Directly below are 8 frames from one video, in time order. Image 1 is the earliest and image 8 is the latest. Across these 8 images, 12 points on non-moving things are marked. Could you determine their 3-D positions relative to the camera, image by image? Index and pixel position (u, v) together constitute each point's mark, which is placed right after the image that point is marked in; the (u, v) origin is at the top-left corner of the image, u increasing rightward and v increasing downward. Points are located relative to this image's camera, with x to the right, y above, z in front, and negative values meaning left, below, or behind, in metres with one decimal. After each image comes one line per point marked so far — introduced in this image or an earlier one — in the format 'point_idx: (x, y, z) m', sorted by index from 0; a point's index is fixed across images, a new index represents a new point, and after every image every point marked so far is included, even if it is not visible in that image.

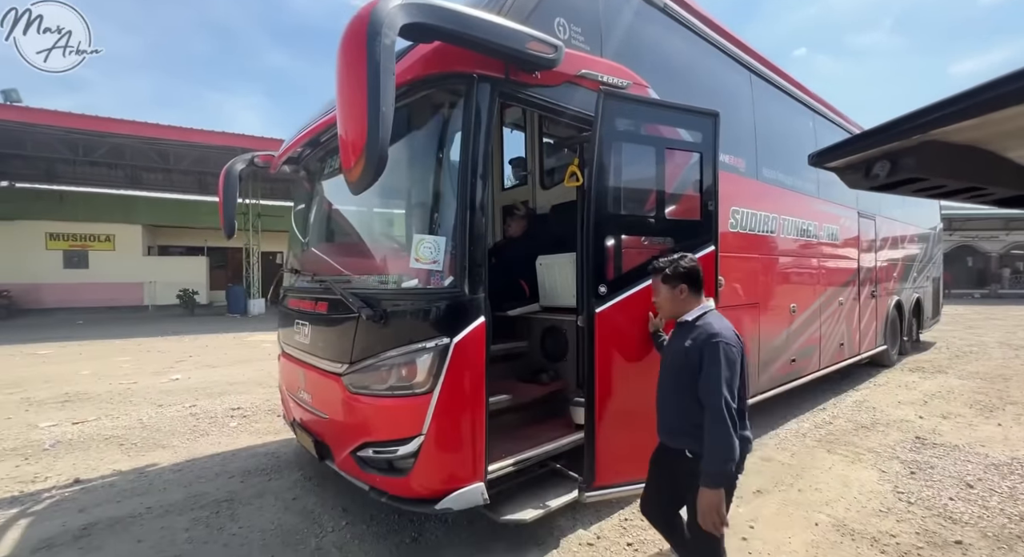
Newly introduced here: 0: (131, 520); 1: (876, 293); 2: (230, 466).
0: (-2.3, -1.4, +2.8) m
1: (+5.8, -0.2, +7.5) m
2: (-2.2, -1.5, +3.6) m
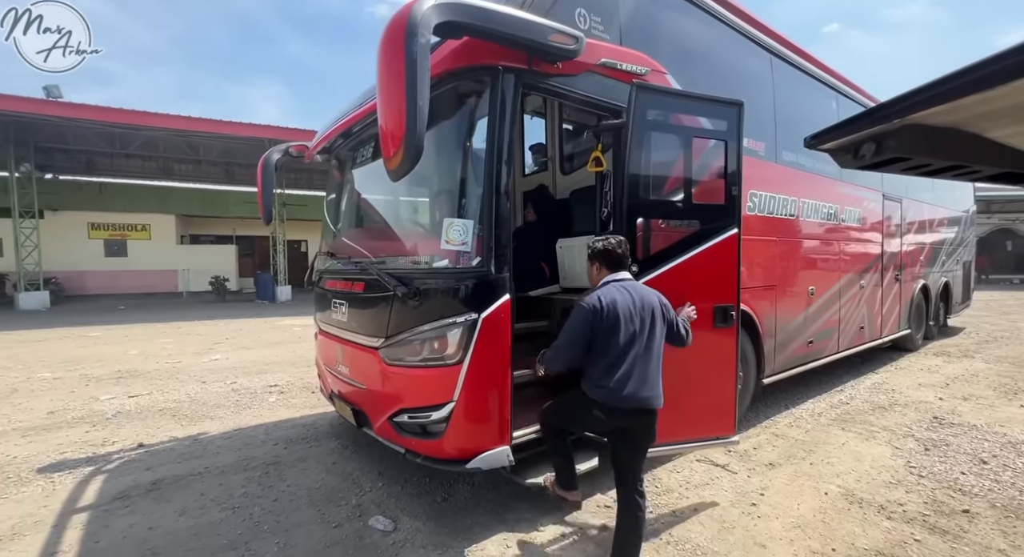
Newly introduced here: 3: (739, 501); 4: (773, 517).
0: (-2.1, -1.3, +3.1) m
1: (+6.1, 0.0, +7.4) m
2: (-2.0, -1.3, +3.9) m
3: (+1.4, -1.4, +2.9) m
4: (+1.5, -1.4, +2.7) m
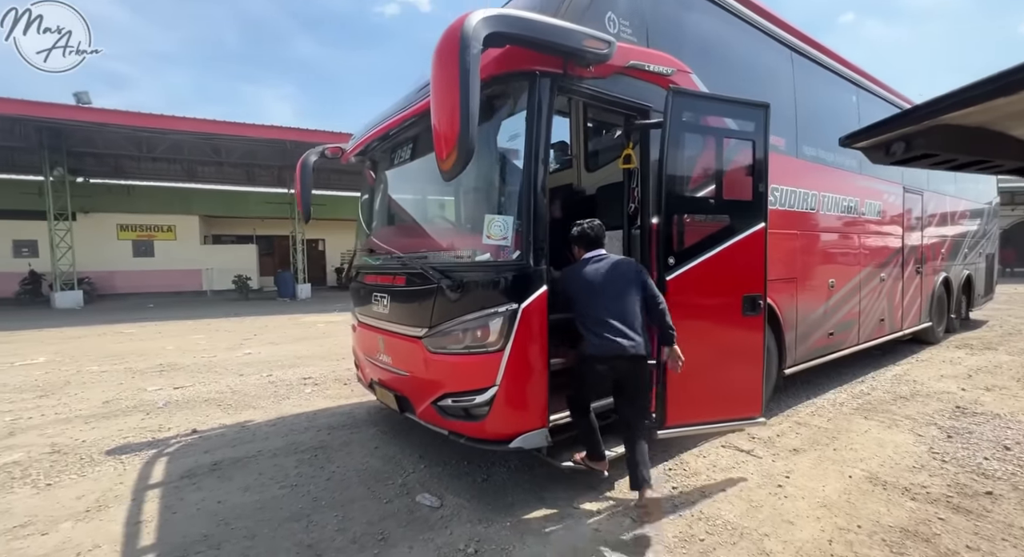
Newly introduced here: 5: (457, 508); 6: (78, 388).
0: (-1.9, -1.3, +3.3) m
1: (+6.5, +0.1, +7.4) m
2: (-1.7, -1.3, +4.1) m
3: (+1.7, -1.3, +3.1) m
4: (+1.8, -1.3, +2.8) m
5: (-0.3, -1.4, +2.7) m
6: (-4.9, -1.2, +5.3) m
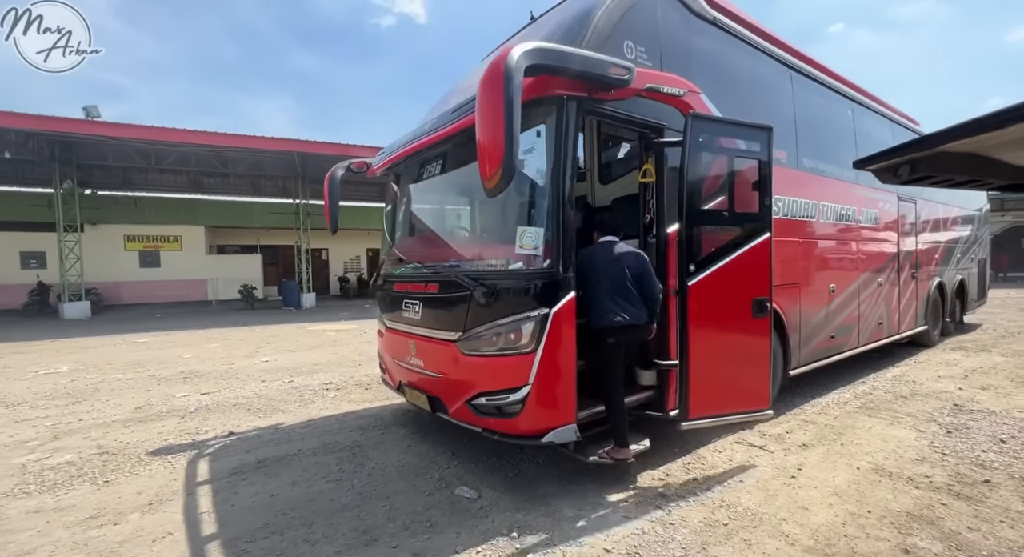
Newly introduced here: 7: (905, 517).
0: (-1.7, -1.4, +3.5) m
1: (+6.6, +0.1, +7.7) m
2: (-1.5, -1.4, +4.3) m
3: (+1.9, -1.4, +3.3) m
4: (+2.0, -1.4, +3.0) m
5: (-0.1, -1.4, +2.9) m
6: (-4.8, -1.4, +5.5) m
7: (+2.3, -1.4, +2.7) m
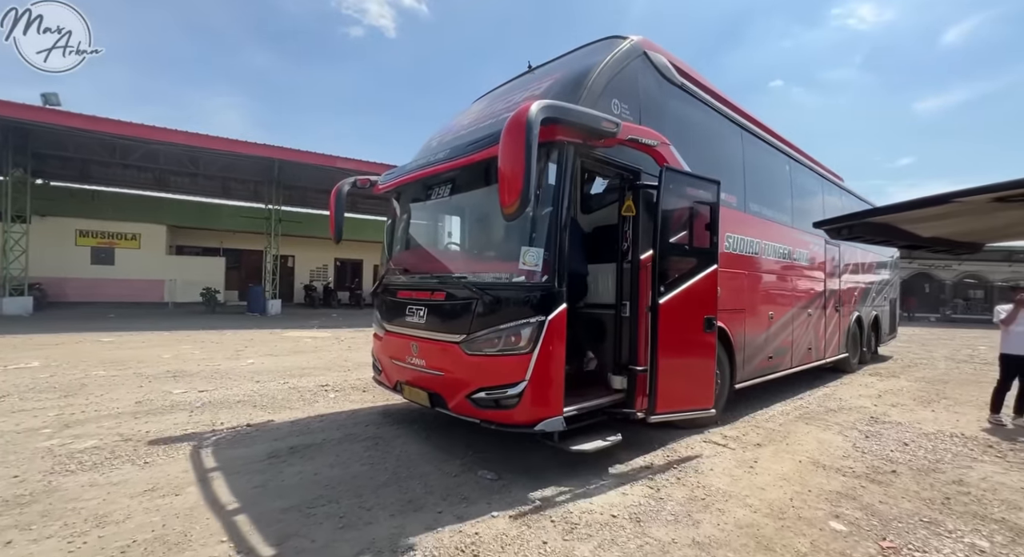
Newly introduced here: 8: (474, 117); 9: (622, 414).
0: (-1.6, -1.4, +3.8) m
1: (+6.3, -0.6, +8.9) m
2: (-1.6, -1.4, +4.7) m
3: (+1.9, -1.6, +4.0) m
4: (+2.1, -1.6, +3.8) m
5: (0.0, -1.5, +3.4) m
6: (-4.9, -1.3, +5.5) m
7: (+2.4, -1.6, +3.4) m
8: (-0.7, +2.4, +6.9) m
9: (+1.0, -1.5, +5.1) m
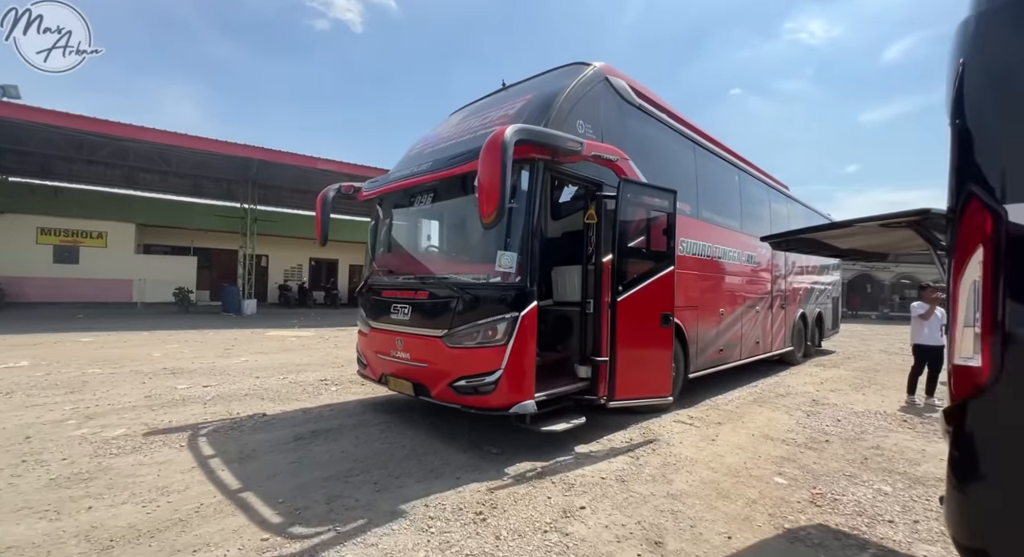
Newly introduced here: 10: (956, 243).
0: (-1.6, -1.4, +4.3) m
1: (+5.9, -0.6, +9.9) m
2: (-1.6, -1.4, +5.1) m
3: (+1.9, -1.6, +4.6) m
4: (+2.0, -1.6, +4.4) m
5: (0.0, -1.5, +4.0) m
6: (-5.0, -1.3, +5.7) m
7: (+2.4, -1.6, +4.1) m
8: (-1.0, +2.4, +7.3) m
9: (+0.9, -1.5, +5.7) m
10: (+1.8, +0.1, +1.8) m
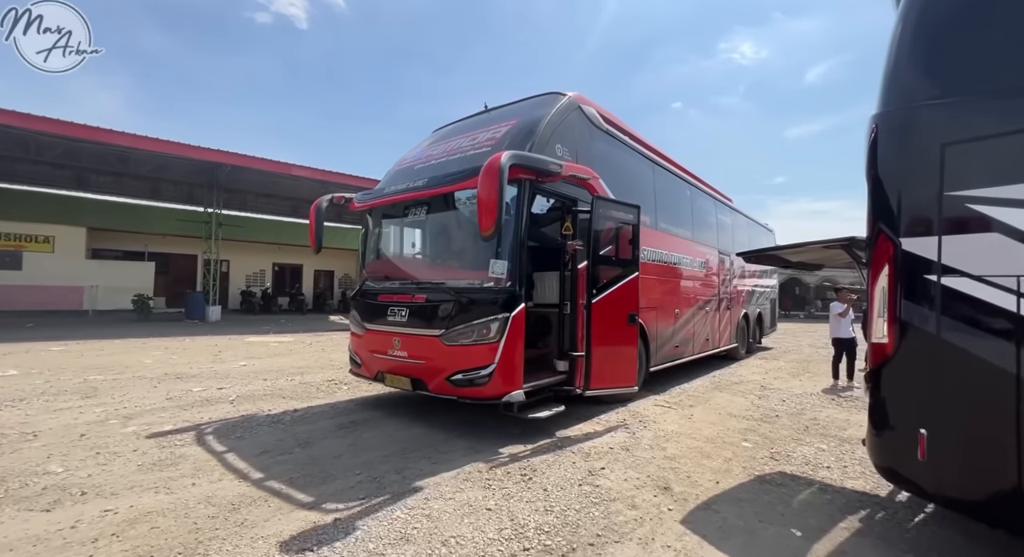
0: (-1.5, -1.5, +4.8) m
1: (+5.4, -0.7, +11.2) m
2: (-1.6, -1.5, +5.6) m
3: (+2.0, -1.7, +5.6) m
4: (+2.1, -1.6, +5.4) m
5: (+0.2, -1.6, +4.7) m
6: (-5.0, -1.4, +5.9) m
7: (+2.5, -1.6, +5.1) m
8: (-1.2, +2.3, +8.0) m
9: (+0.9, -1.6, +6.5) m
10: (+2.1, +0.1, +2.8) m
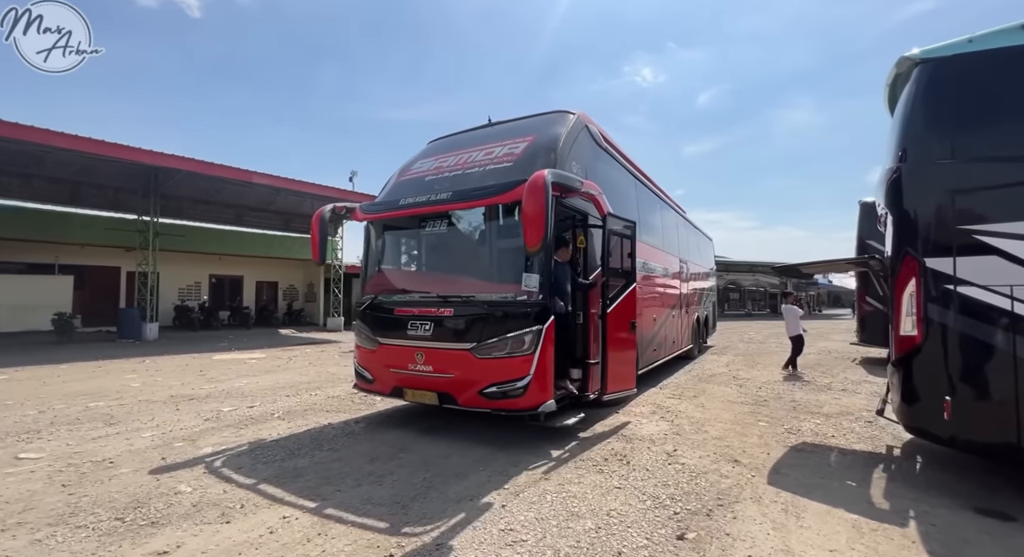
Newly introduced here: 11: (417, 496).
0: (-0.8, -1.6, +5.1) m
1: (+4.8, -0.9, +12.6) m
2: (-1.1, -1.7, +5.9) m
3: (+2.5, -1.8, +6.4) m
4: (+2.7, -1.8, +6.3) m
5: (+0.8, -1.7, +5.3) m
6: (-4.5, -1.6, +5.5) m
7: (+3.1, -1.7, +6.1) m
8: (-1.1, +2.1, +8.3) m
9: (+1.2, -1.7, +7.2) m
10: (+3.1, 0.0, +3.7) m
11: (-0.7, -1.6, +3.4) m
